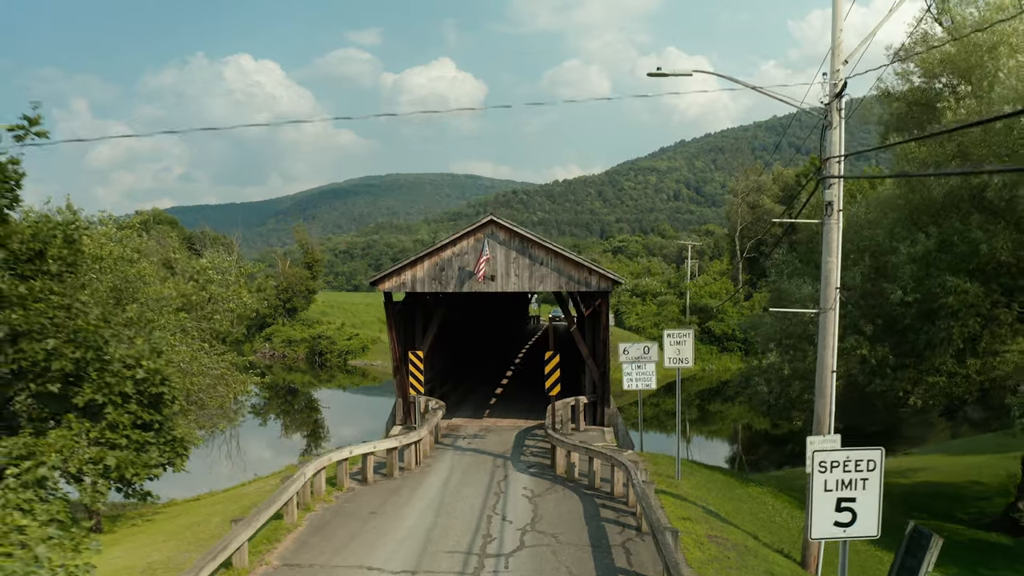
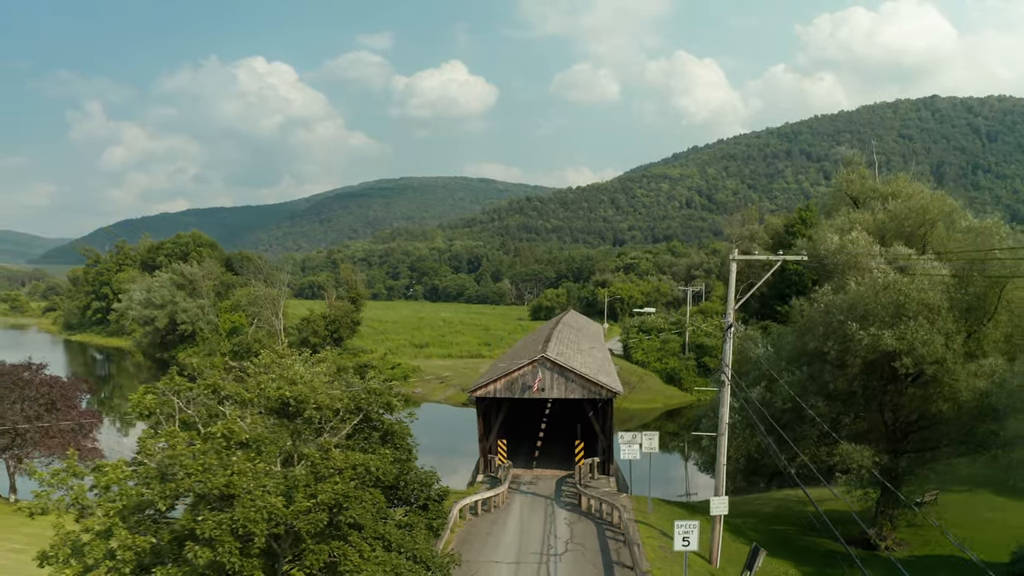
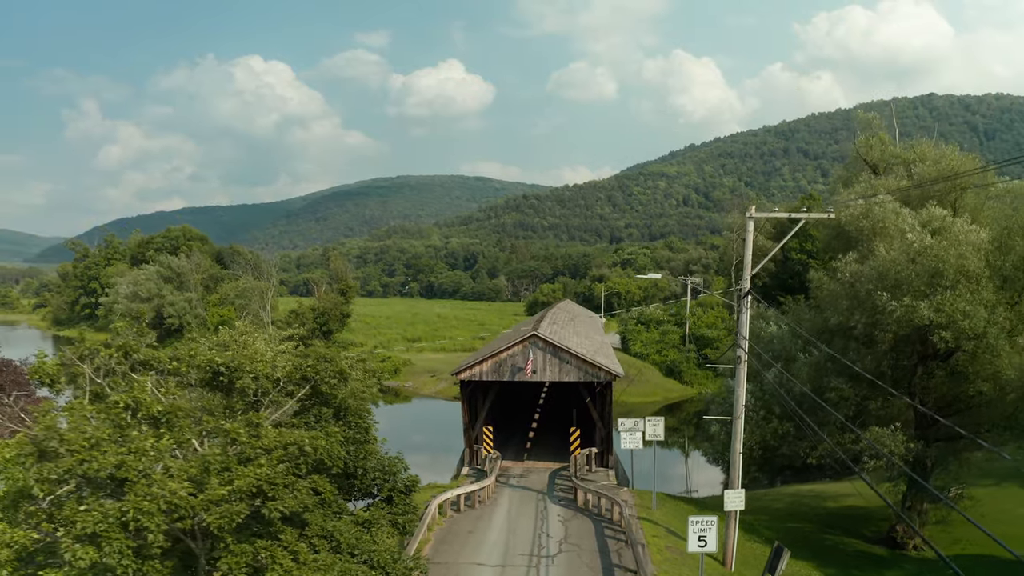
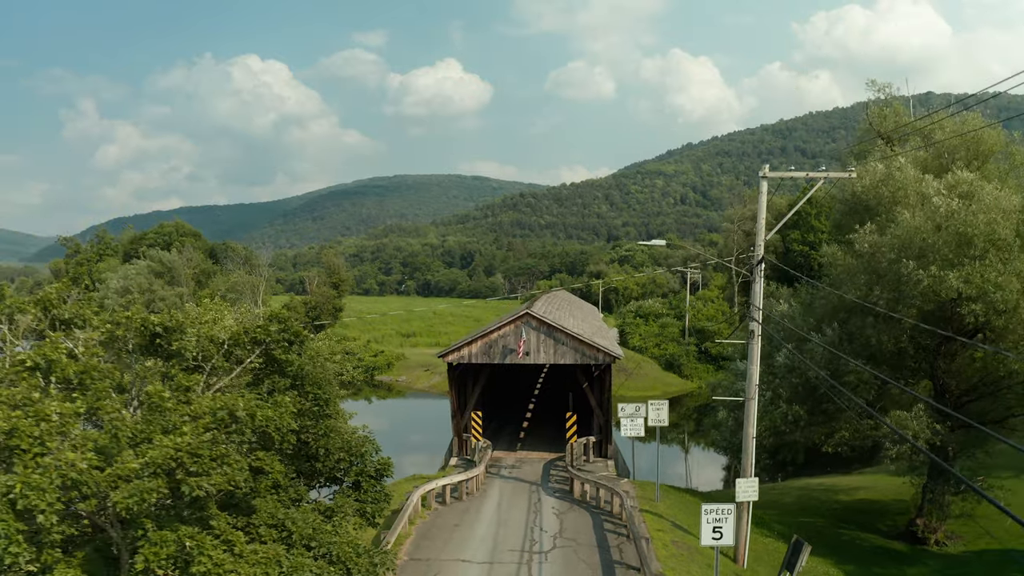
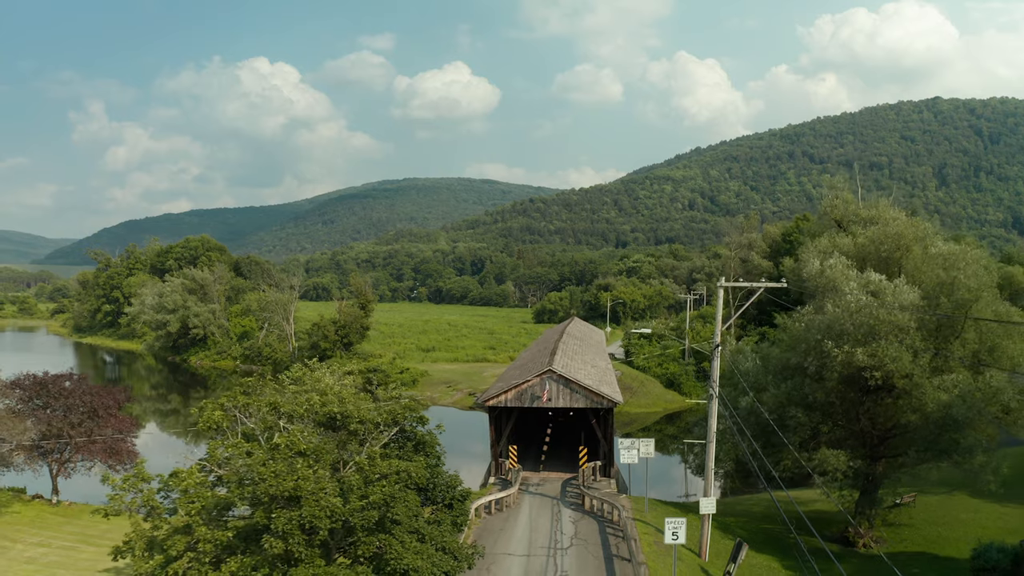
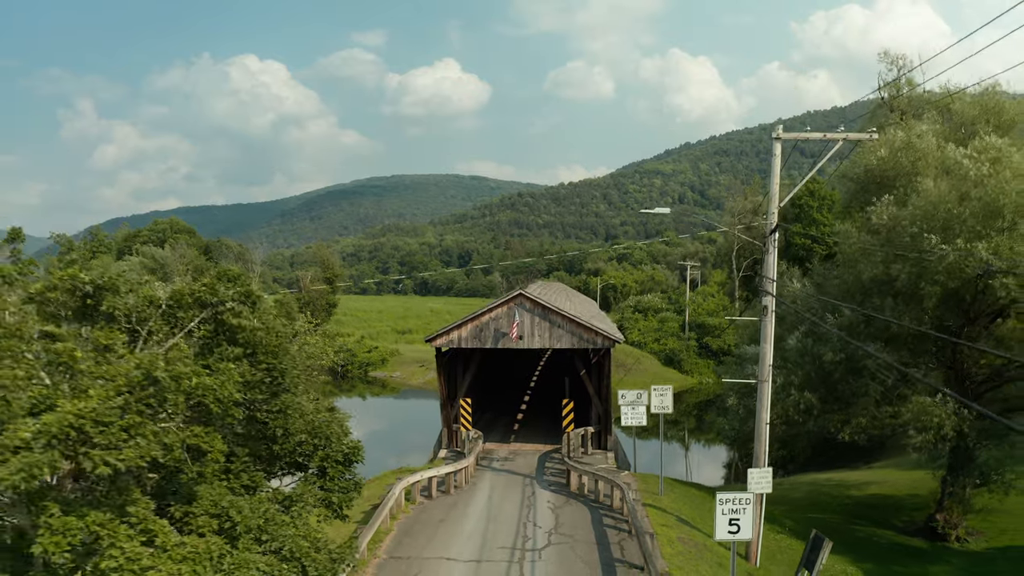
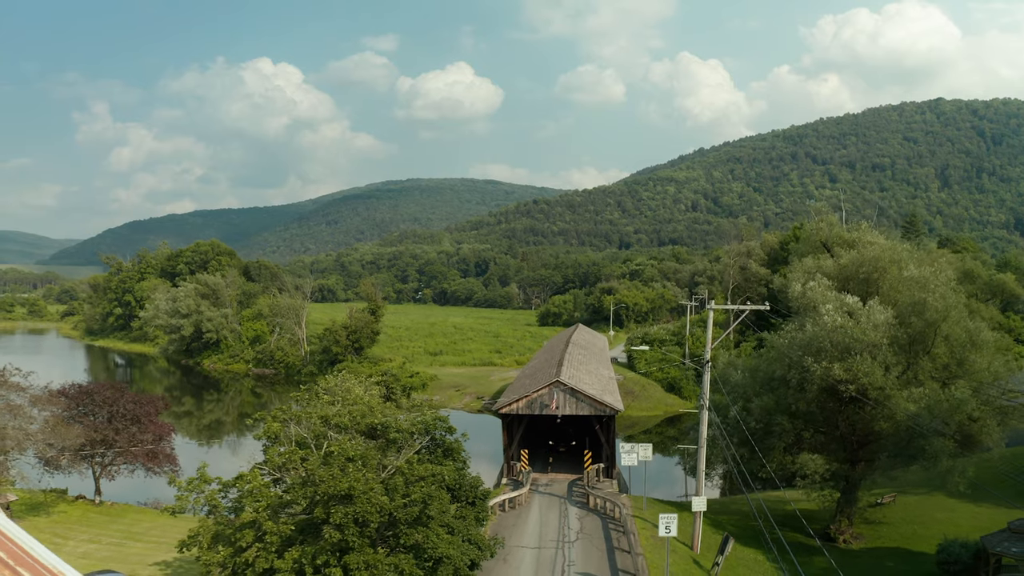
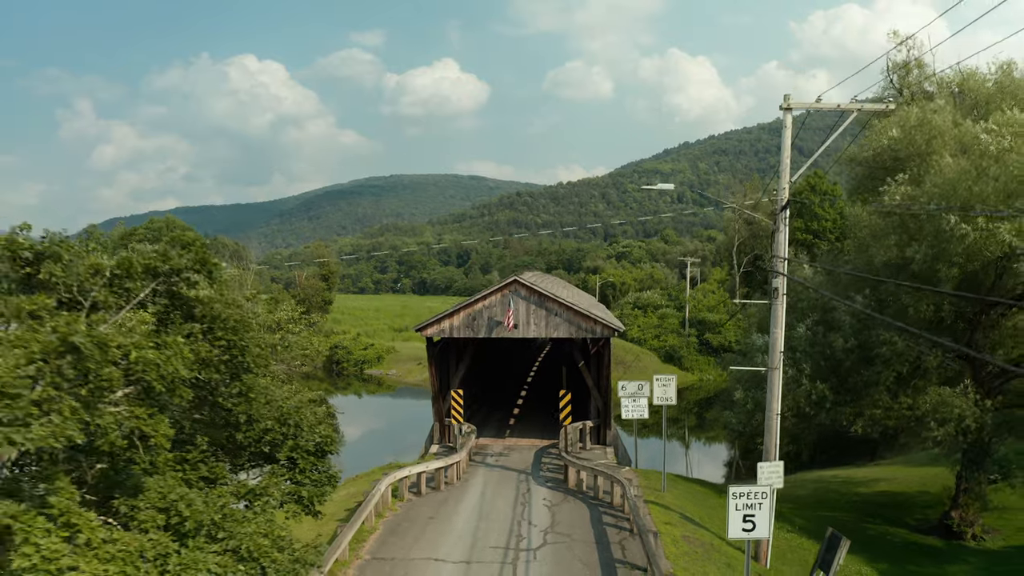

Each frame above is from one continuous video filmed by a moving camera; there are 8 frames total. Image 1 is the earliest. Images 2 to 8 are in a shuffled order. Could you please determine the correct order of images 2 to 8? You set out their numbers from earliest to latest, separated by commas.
8, 6, 4, 3, 2, 5, 7
